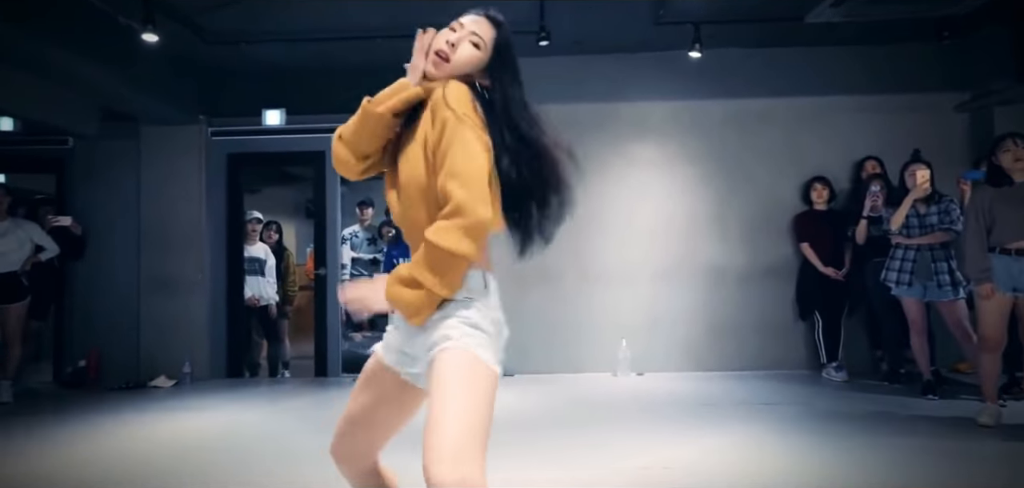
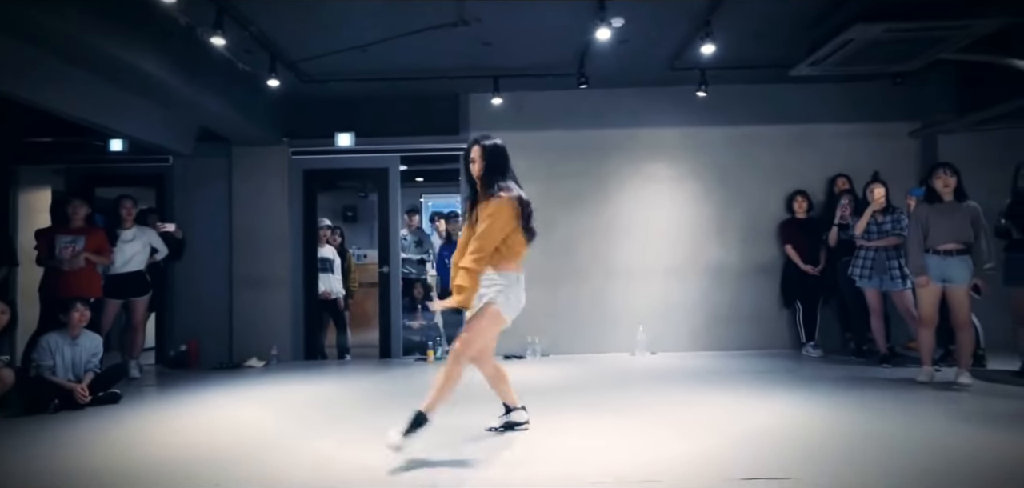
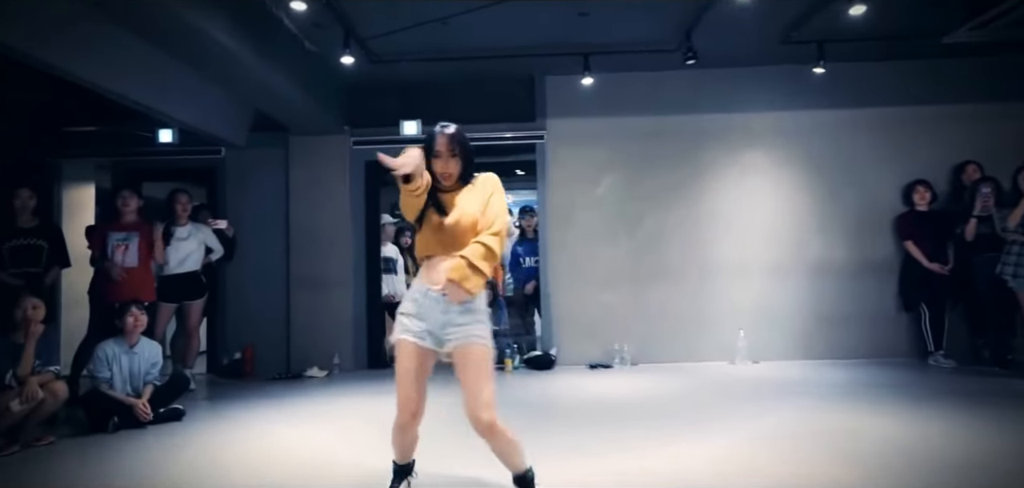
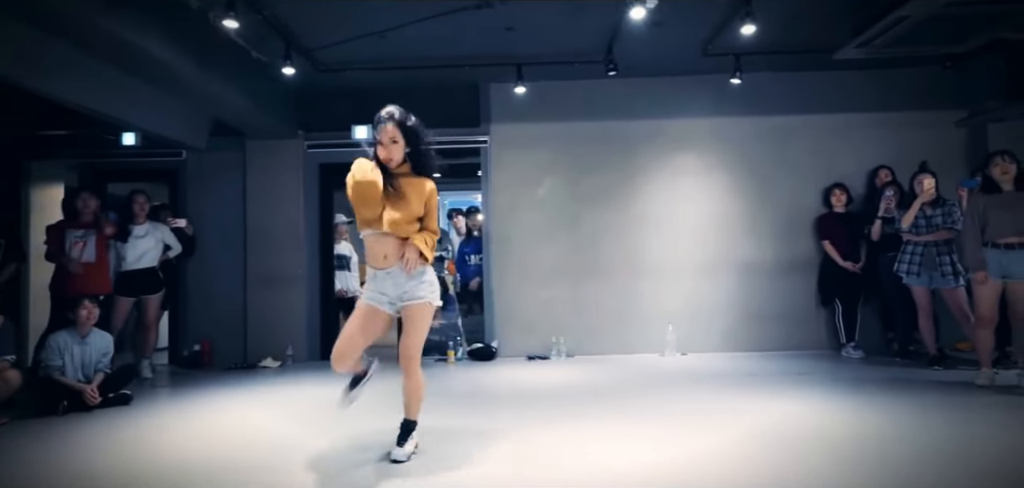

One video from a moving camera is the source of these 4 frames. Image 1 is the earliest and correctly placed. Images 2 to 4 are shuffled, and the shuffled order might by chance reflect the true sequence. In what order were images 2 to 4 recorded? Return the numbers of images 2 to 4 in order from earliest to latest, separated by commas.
2, 4, 3
